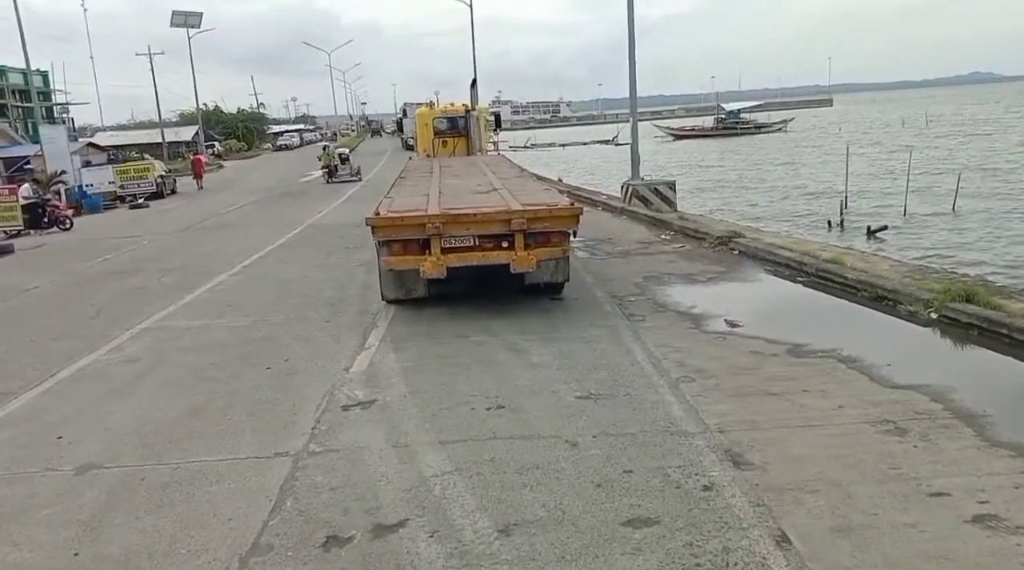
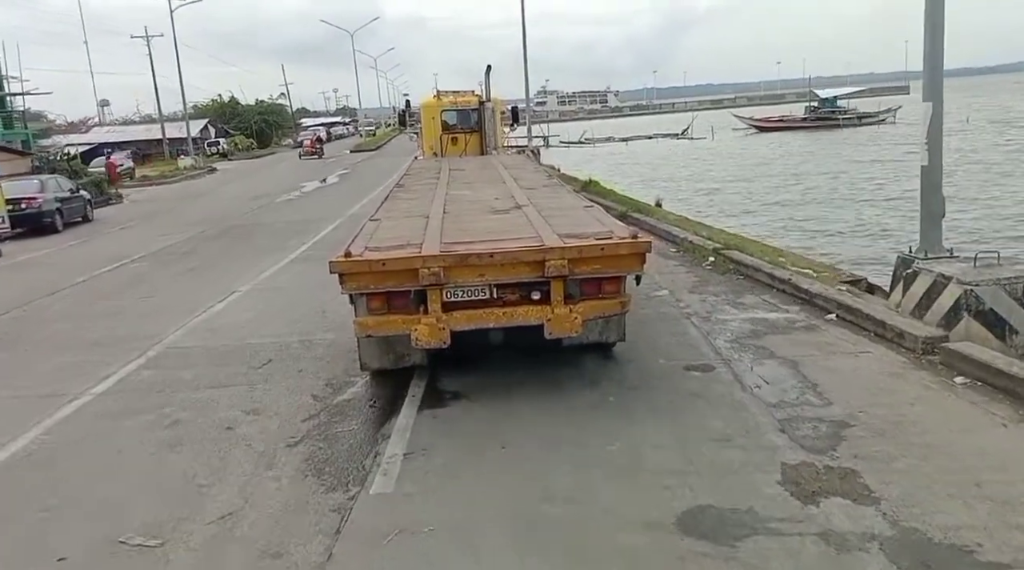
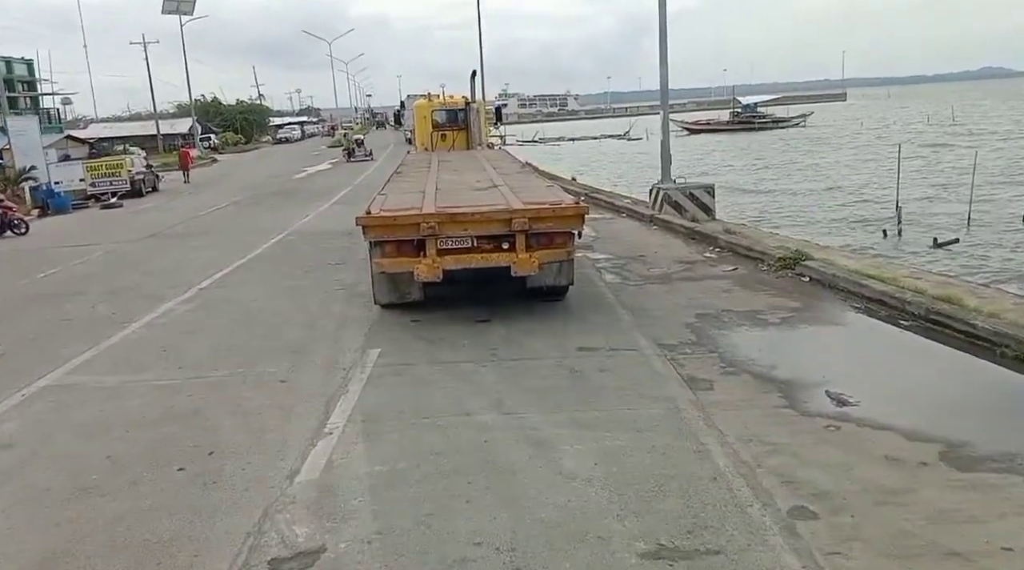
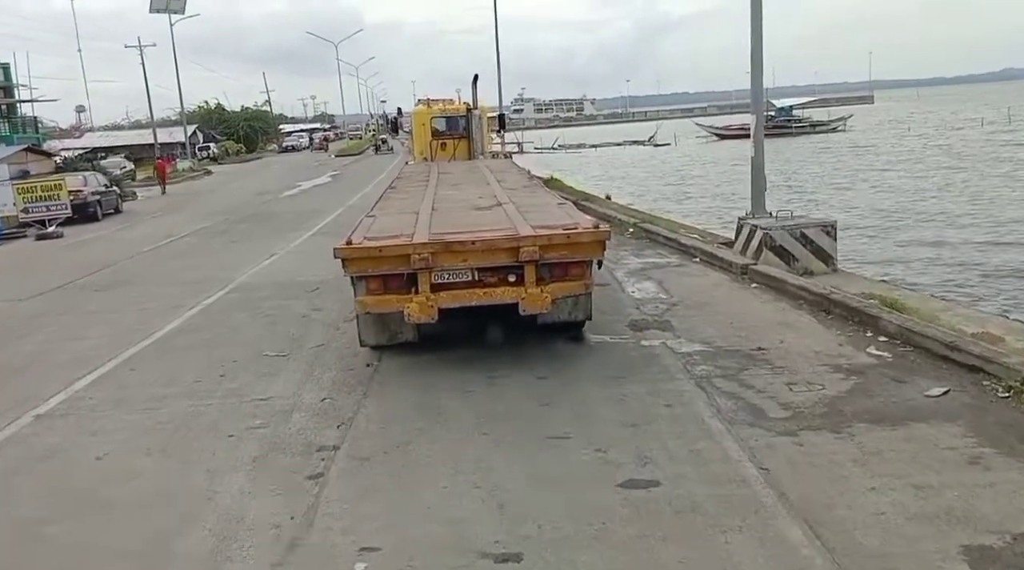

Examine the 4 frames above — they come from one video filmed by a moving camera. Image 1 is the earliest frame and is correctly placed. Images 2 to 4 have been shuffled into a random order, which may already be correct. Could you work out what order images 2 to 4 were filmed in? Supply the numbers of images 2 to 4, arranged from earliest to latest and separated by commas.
3, 4, 2
